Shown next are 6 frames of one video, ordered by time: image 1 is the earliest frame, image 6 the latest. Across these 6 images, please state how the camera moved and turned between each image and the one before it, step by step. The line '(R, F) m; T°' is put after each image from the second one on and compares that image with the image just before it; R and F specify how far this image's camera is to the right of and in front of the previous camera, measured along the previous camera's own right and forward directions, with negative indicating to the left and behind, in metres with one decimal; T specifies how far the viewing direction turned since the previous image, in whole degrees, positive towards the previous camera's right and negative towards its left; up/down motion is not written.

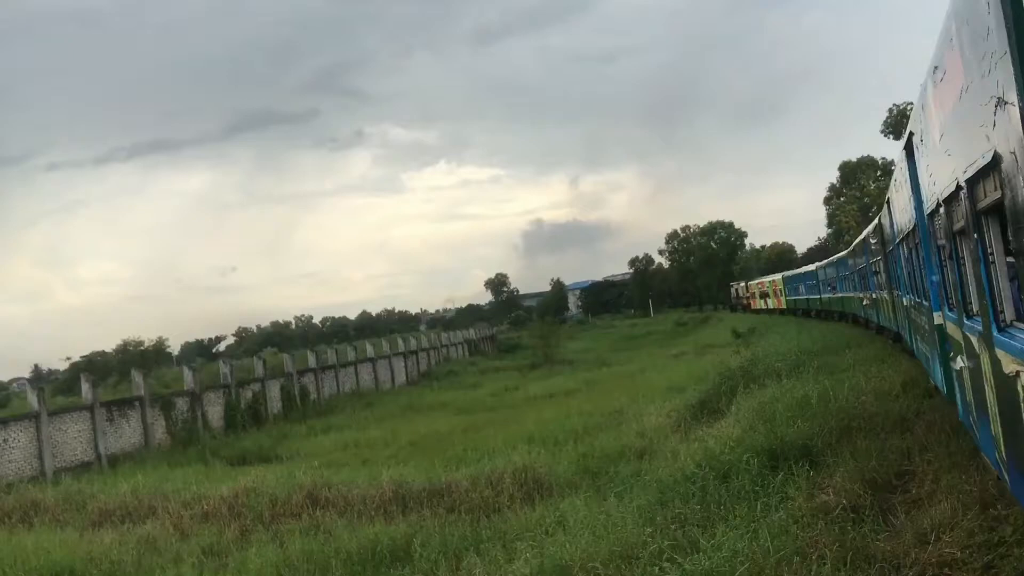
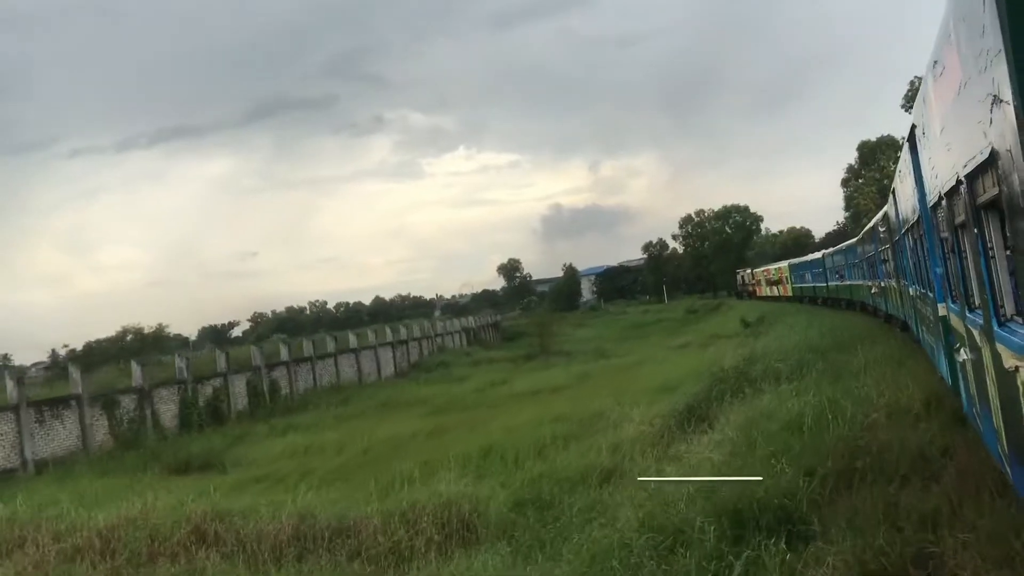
(+0.6, +1.4) m; -1°
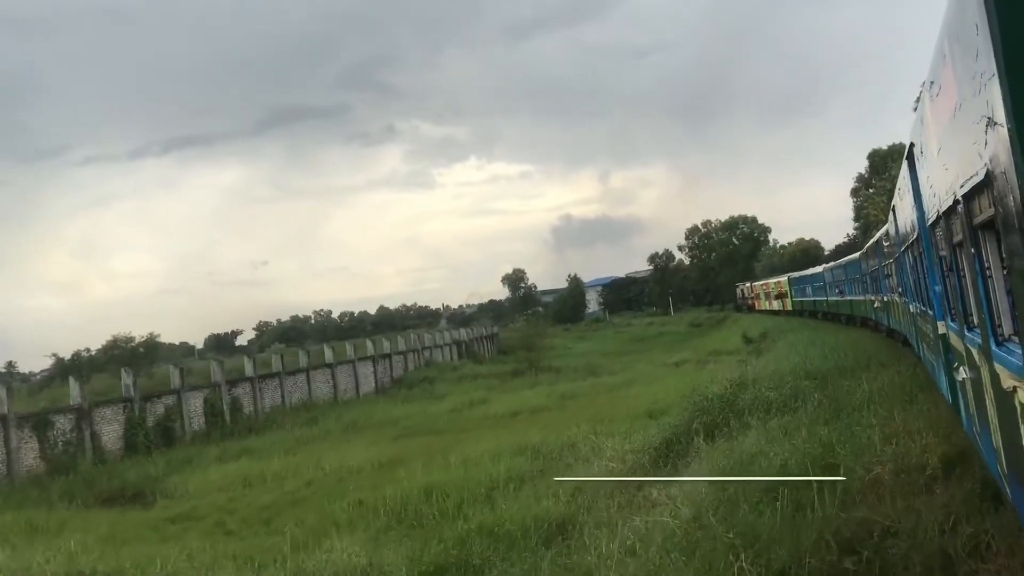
(+0.5, +1.2) m; -1°
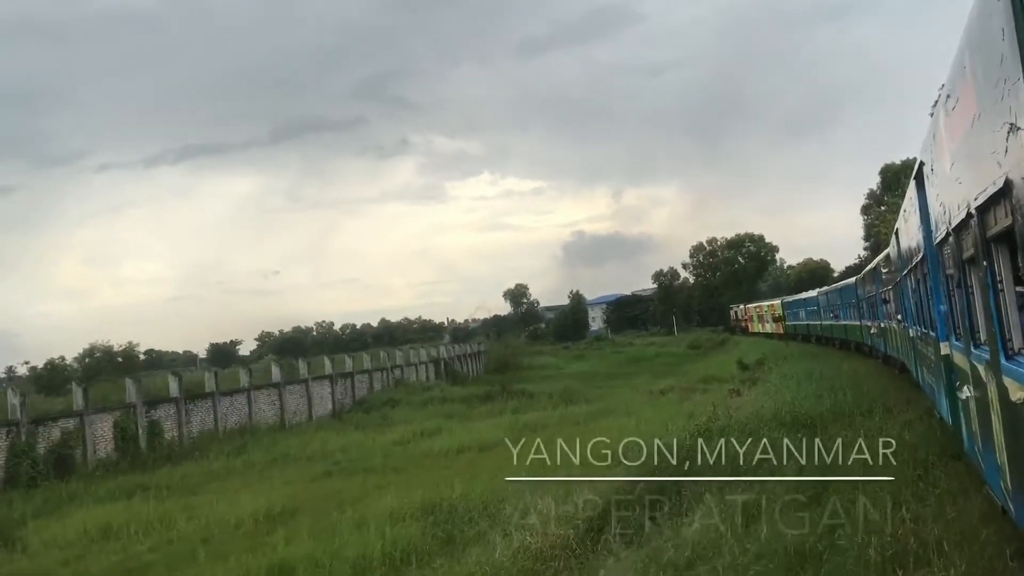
(+0.8, +1.8) m; -1°
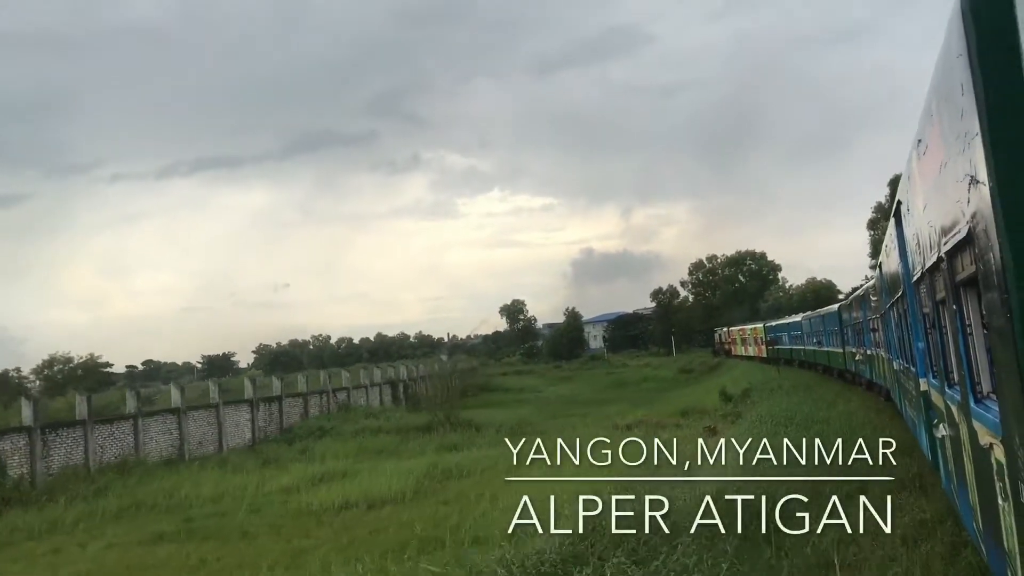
(+1.1, +2.5) m; -1°
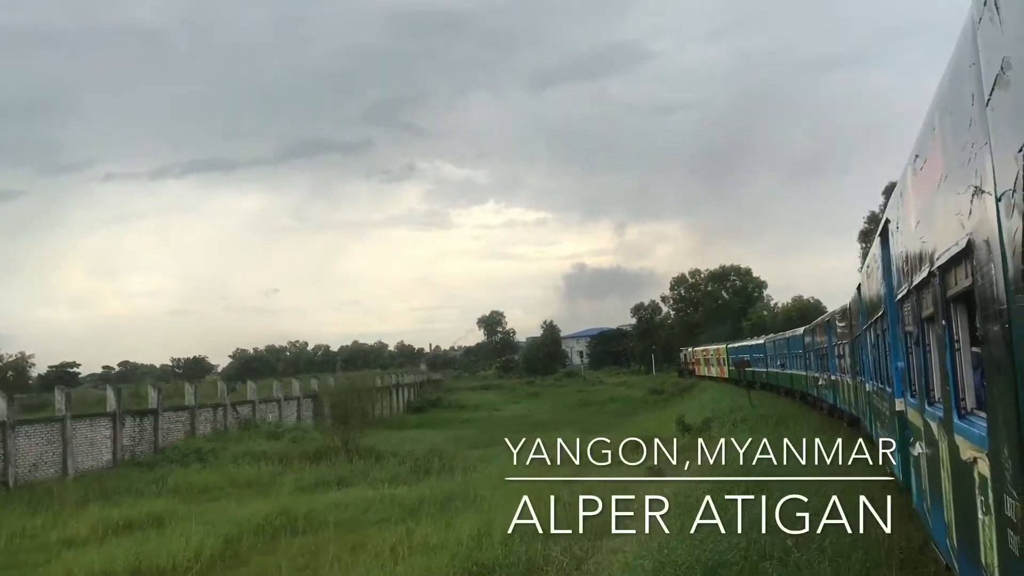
(+1.2, +2.7) m; +1°
